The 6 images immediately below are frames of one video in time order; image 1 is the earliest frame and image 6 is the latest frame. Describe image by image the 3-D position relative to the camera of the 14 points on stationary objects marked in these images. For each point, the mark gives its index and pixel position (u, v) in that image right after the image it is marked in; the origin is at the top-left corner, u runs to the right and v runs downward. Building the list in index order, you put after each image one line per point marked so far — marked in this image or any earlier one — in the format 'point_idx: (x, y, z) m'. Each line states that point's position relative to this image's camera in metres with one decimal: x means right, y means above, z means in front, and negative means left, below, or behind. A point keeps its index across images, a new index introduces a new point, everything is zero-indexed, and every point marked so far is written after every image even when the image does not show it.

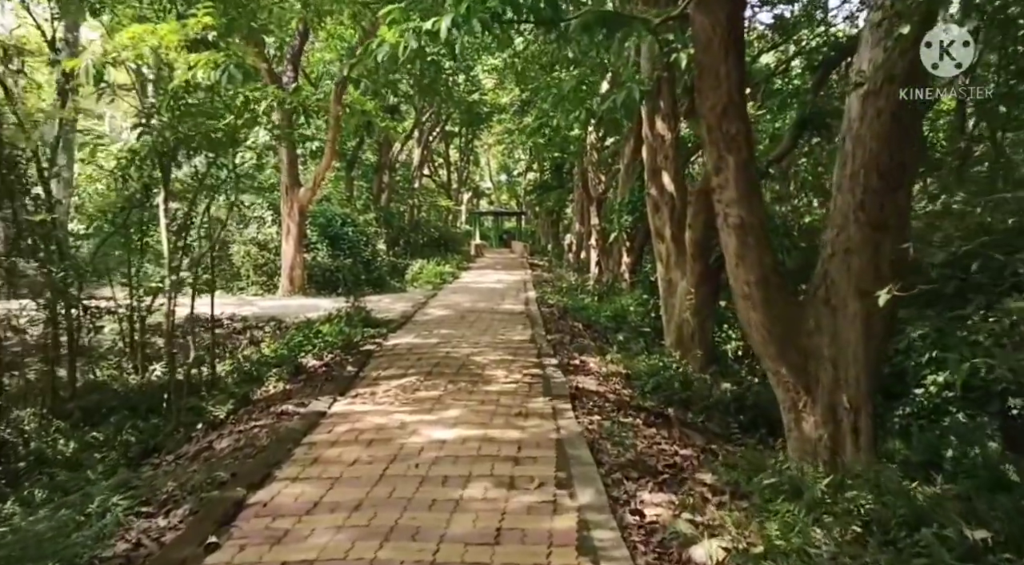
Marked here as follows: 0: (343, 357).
0: (-1.7, -0.8, +8.4) m
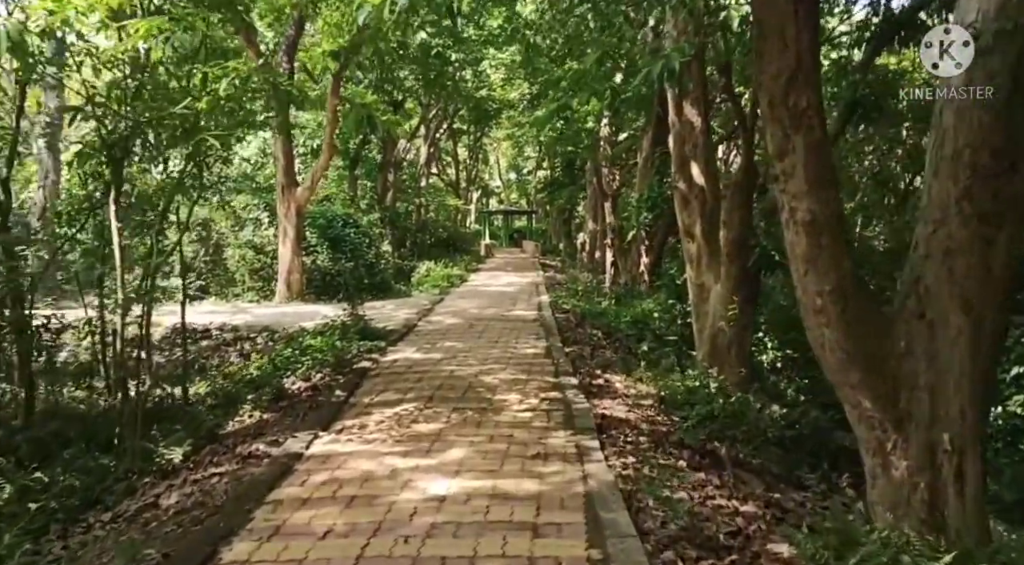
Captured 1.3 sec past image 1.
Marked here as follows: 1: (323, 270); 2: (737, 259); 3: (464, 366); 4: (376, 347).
0: (-1.5, -0.9, +7.3) m
1: (-3.9, +0.3, +17.1) m
2: (+2.2, +0.2, +8.3) m
3: (-0.5, -0.8, +8.0) m
4: (-1.5, -0.7, +9.1) m
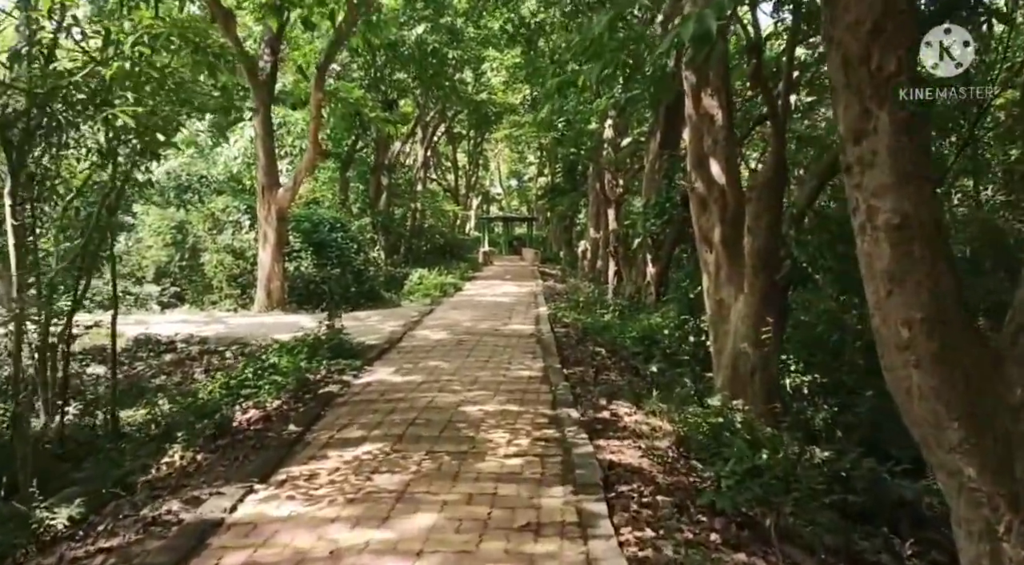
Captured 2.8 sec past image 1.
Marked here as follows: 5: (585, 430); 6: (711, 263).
0: (-1.6, -0.9, +6.2) m
1: (-3.9, +0.1, +16.0) m
2: (+2.2, +0.1, +7.2) m
3: (-0.6, -0.9, +6.9) m
4: (-1.6, -0.8, +8.0) m
5: (+0.5, -1.0, +5.5) m
6: (+1.9, +0.2, +8.0) m
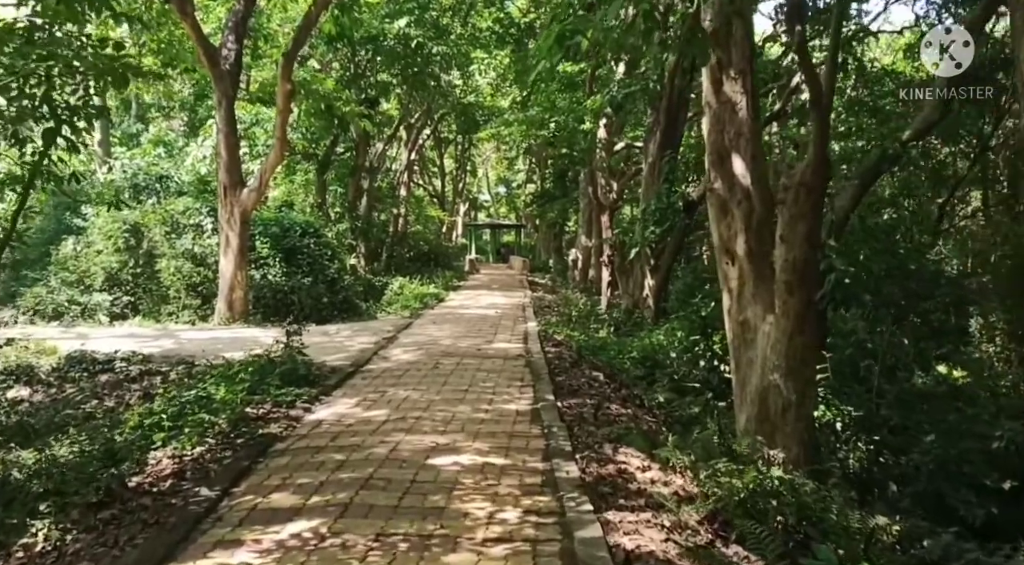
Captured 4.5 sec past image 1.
0: (-1.7, -1.0, +4.9) m
1: (-4.2, -0.1, +14.7) m
2: (+2.1, 0.0, +5.9) m
3: (-0.7, -1.0, +5.6) m
4: (-1.7, -0.9, +6.7) m
5: (+0.4, -1.1, +4.2) m
6: (+1.8, 0.0, +6.7) m
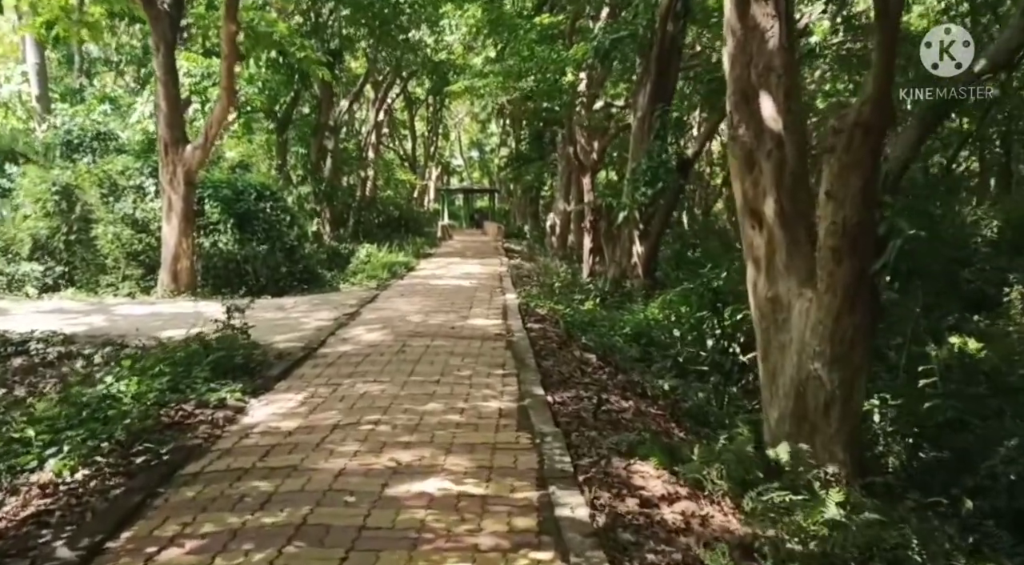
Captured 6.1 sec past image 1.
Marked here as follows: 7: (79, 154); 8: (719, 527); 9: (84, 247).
0: (-1.8, -0.9, +3.7) m
1: (-4.6, +0.5, +13.3) m
2: (+1.9, +0.1, +4.8) m
3: (-0.8, -0.9, +4.4) m
4: (-1.8, -0.7, +5.4) m
5: (+0.3, -1.0, +3.0) m
6: (+1.6, +0.2, +5.5) m
7: (-7.6, +2.3, +14.7) m
8: (+0.9, -1.0, +3.5) m
9: (-6.6, +0.6, +12.9) m
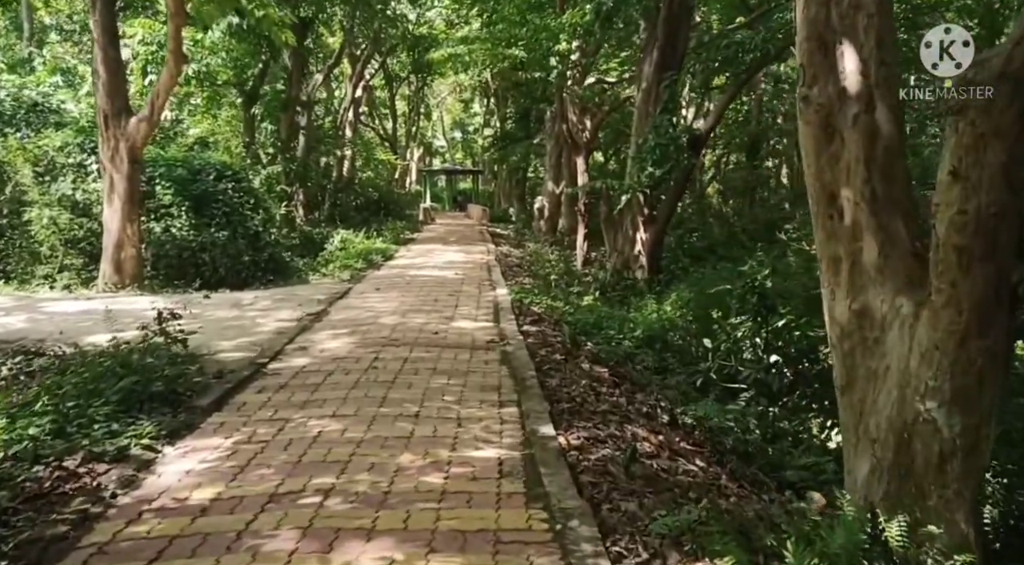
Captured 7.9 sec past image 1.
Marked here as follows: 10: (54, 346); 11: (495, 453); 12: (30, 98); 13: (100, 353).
0: (-1.7, -1.0, +2.3) m
1: (-4.7, +0.6, +11.8) m
2: (+2.0, +0.1, +3.4) m
3: (-0.7, -0.9, +3.0) m
4: (-1.8, -0.8, +4.0) m
5: (+0.4, -1.1, +1.7) m
6: (+1.6, +0.2, +4.2) m
7: (-7.8, +2.4, +13.1) m
8: (+0.9, -1.1, +2.2) m
9: (-6.7, +0.7, +11.4) m
10: (-4.0, -0.6, +7.4) m
11: (-0.1, -0.8, +4.0) m
12: (-7.8, +3.0, +13.6) m
13: (-3.0, -0.5, +6.2) m
